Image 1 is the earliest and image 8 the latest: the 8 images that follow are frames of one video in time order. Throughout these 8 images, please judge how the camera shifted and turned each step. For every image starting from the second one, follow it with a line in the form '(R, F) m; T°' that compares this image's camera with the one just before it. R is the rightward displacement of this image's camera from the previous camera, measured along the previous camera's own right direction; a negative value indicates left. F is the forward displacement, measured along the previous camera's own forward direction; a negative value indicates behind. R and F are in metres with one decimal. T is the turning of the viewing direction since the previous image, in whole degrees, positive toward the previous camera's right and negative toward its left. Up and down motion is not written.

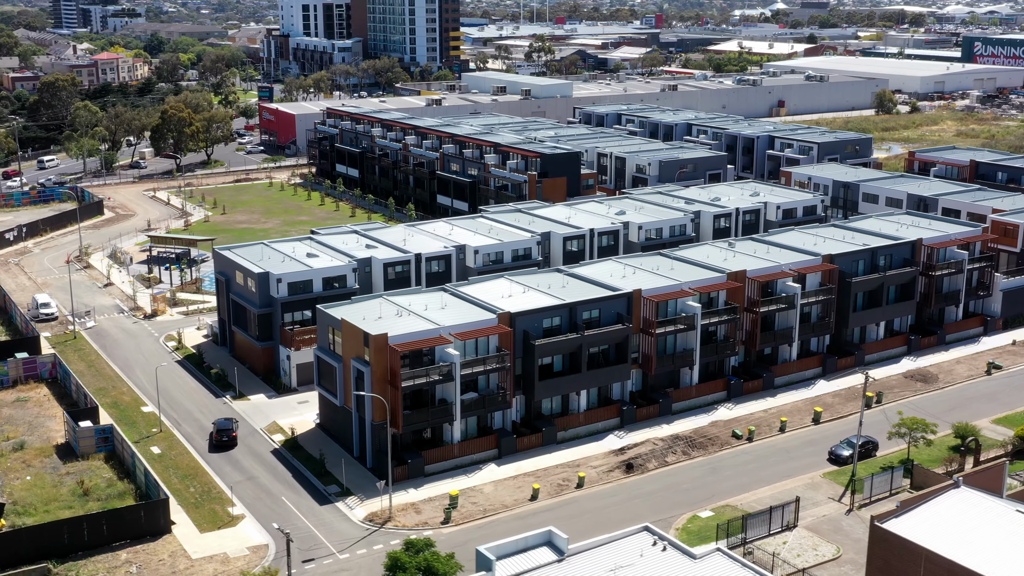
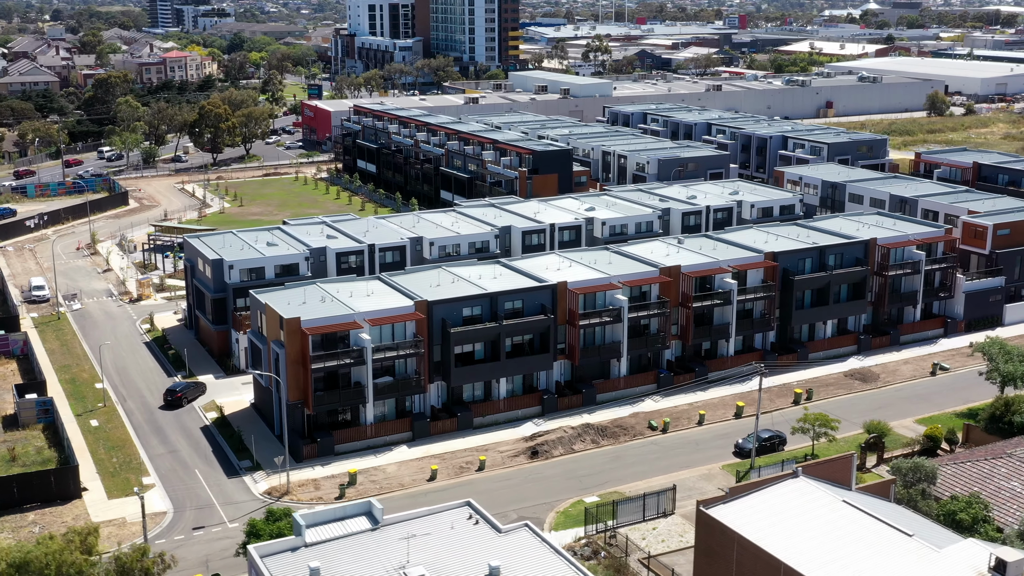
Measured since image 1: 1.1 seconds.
(+8.8, -1.4) m; -5°
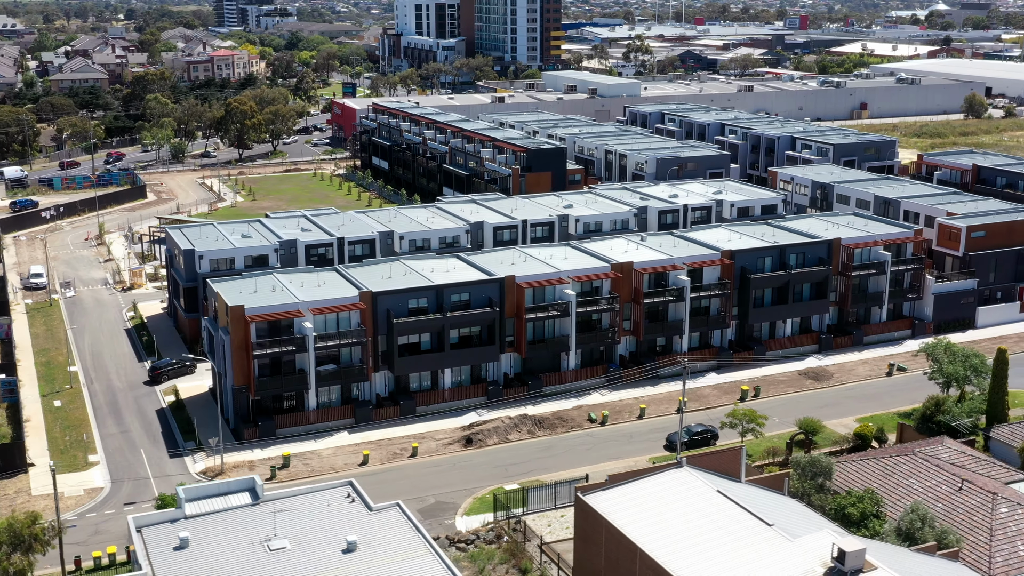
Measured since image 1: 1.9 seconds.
(+6.4, -1.1) m; -3°
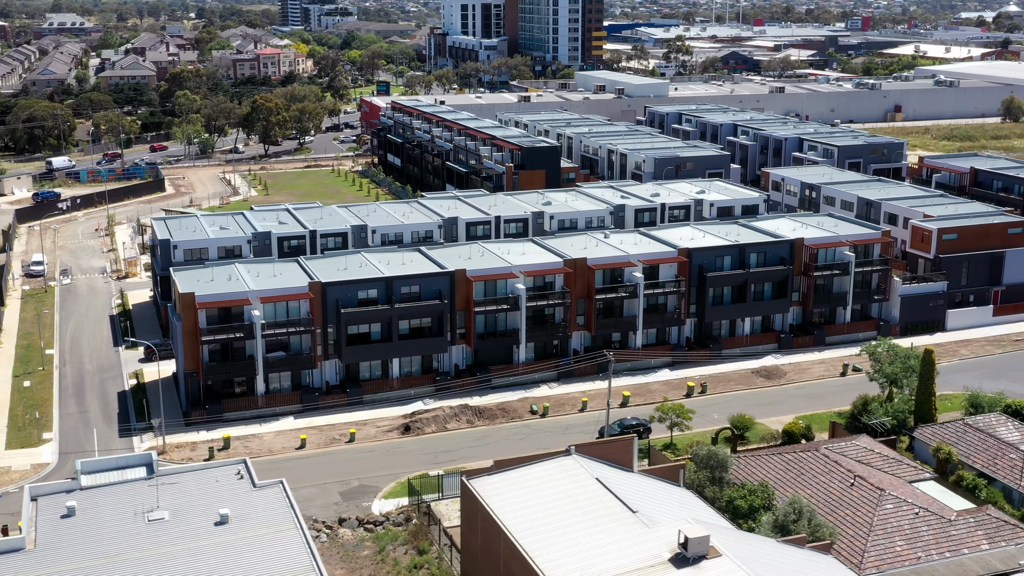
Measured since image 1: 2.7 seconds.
(+6.4, -1.2) m; -3°
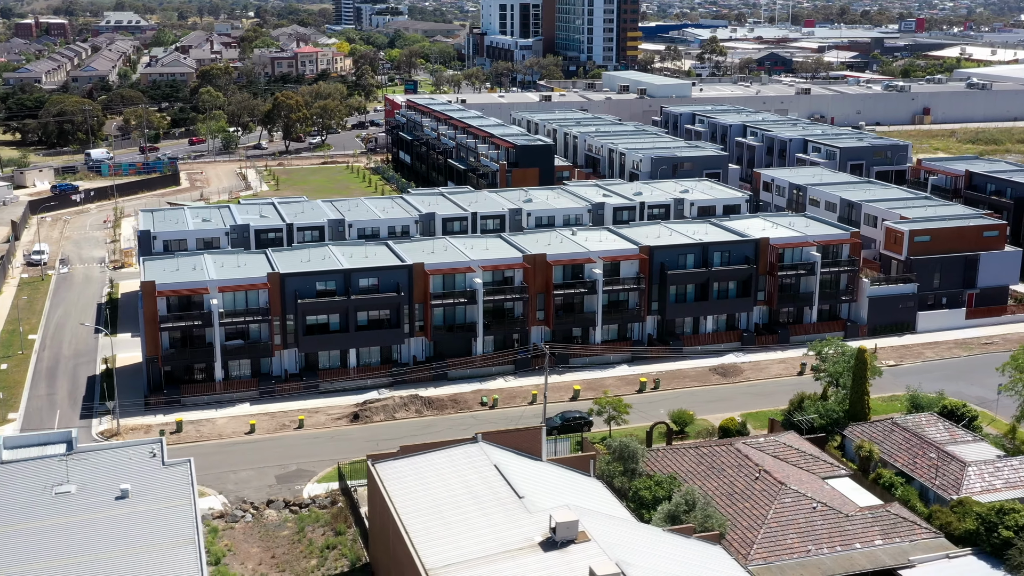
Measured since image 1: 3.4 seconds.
(+5.6, -1.0) m; -3°
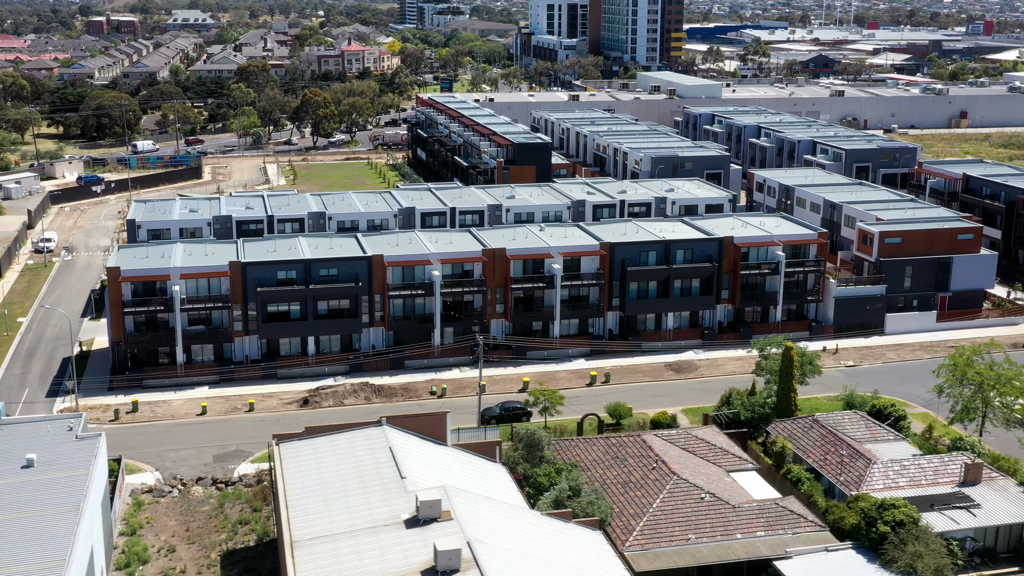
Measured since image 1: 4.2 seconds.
(+6.5, -1.2) m; -3°
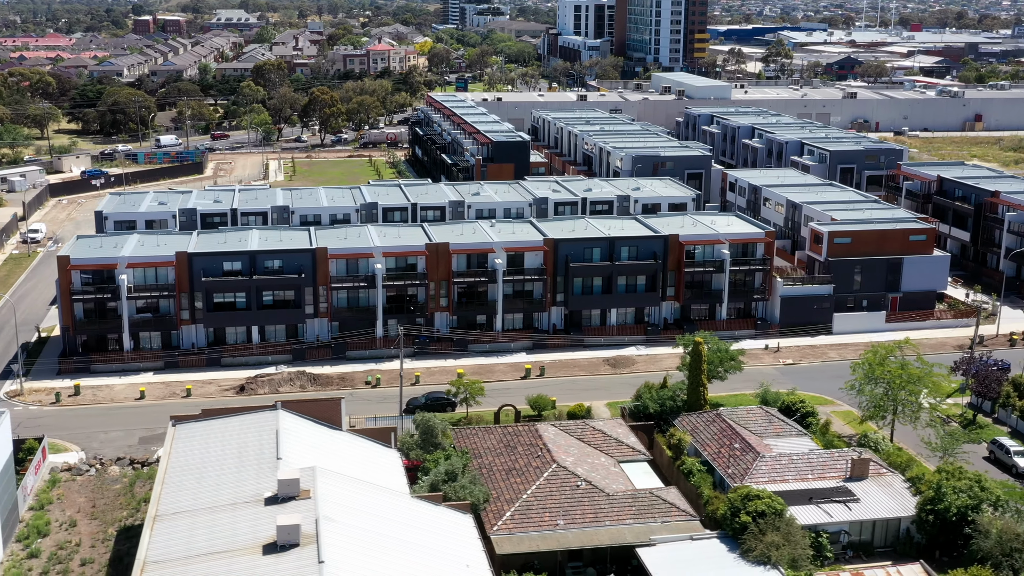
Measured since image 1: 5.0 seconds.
(+6.5, -1.1) m; -3°
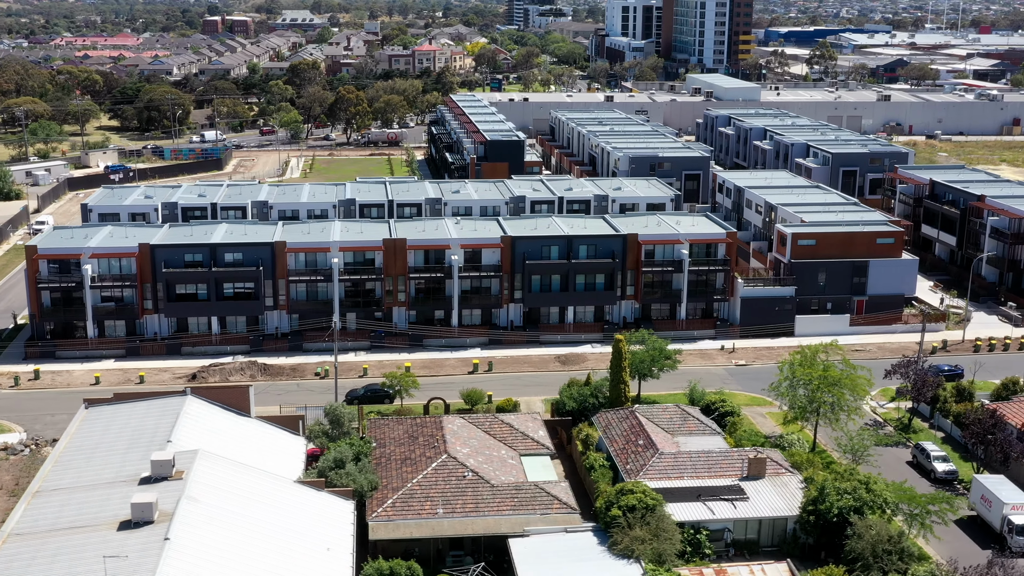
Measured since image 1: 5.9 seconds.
(+7.2, -0.6) m; -4°
